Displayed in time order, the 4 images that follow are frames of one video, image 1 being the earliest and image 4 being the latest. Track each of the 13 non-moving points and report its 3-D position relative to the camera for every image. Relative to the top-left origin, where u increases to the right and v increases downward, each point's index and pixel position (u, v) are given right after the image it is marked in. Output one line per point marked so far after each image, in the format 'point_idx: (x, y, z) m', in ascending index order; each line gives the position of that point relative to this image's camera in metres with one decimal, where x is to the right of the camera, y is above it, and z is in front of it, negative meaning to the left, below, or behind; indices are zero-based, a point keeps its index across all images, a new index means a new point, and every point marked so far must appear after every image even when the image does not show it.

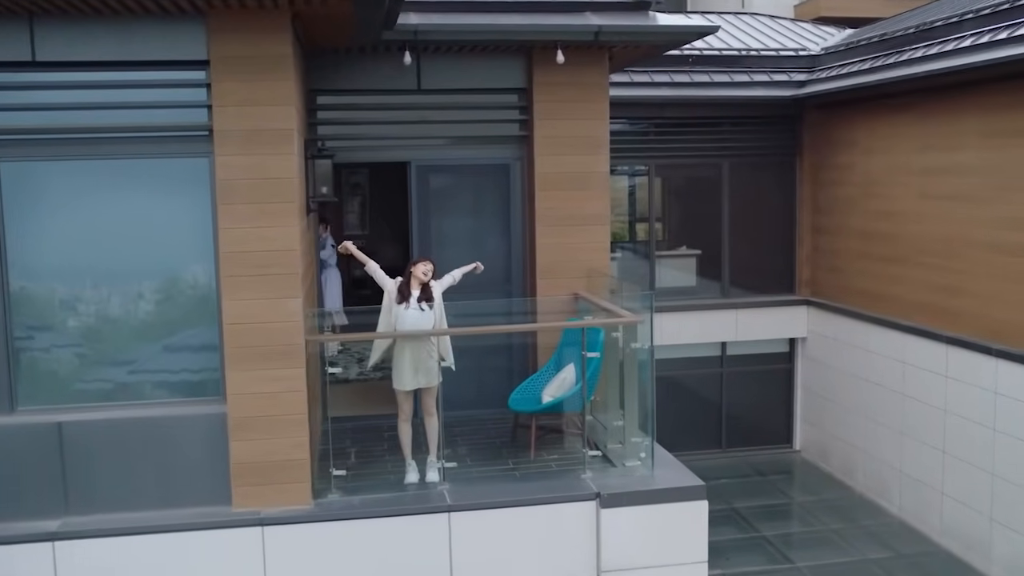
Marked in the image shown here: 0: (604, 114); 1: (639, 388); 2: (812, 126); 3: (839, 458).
0: (+0.7, +1.4, +7.5) m
1: (+0.8, -0.6, +6.1) m
2: (+3.5, +1.9, +11.3) m
3: (+3.8, -1.9, +11.1) m
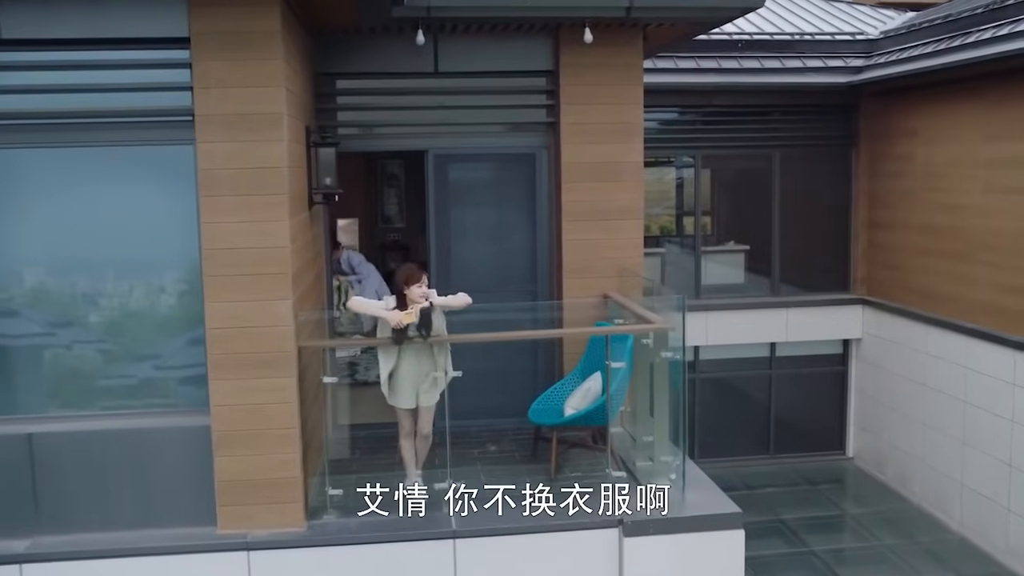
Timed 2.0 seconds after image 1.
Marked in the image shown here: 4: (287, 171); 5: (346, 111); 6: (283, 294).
0: (+0.9, +1.3, +6.8) m
1: (+0.9, -0.6, +5.5) m
2: (+3.9, +1.9, +10.5) m
3: (+4.1, -1.9, +10.4) m
4: (-1.1, +0.6, +4.9) m
5: (-1.1, +1.3, +7.0) m
6: (-1.2, 0.0, +4.9) m
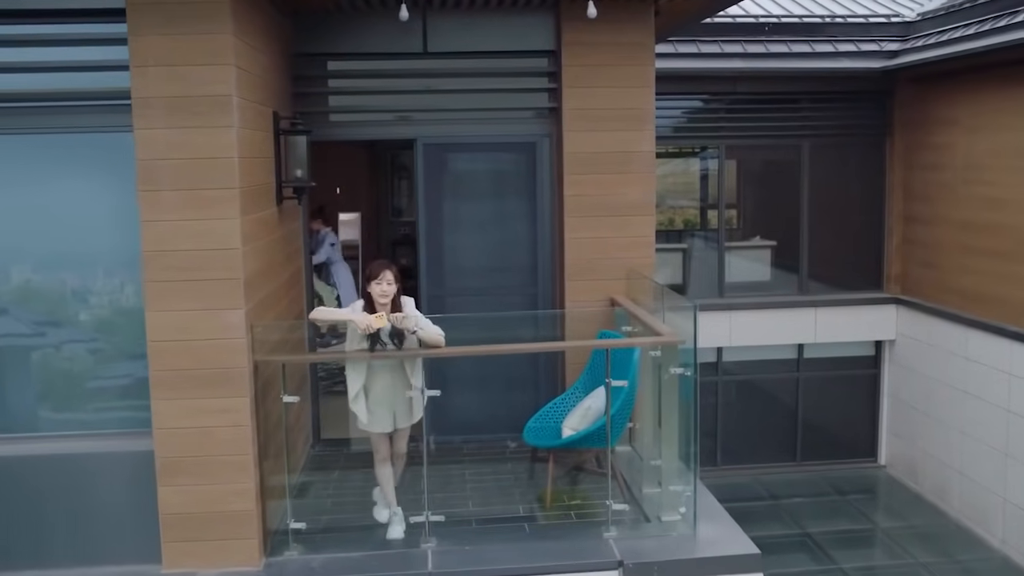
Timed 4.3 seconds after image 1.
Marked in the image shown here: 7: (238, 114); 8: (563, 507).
0: (+0.9, +1.3, +6.2) m
1: (+0.9, -0.6, +4.8) m
2: (+4.0, +1.9, +9.8) m
3: (+4.2, -1.9, +9.6) m
4: (-1.2, +0.6, +4.3) m
5: (-1.1, +1.3, +6.3) m
6: (-1.3, -0.1, +4.3) m
7: (-1.2, +0.8, +4.3) m
8: (+0.3, -1.1, +5.0) m
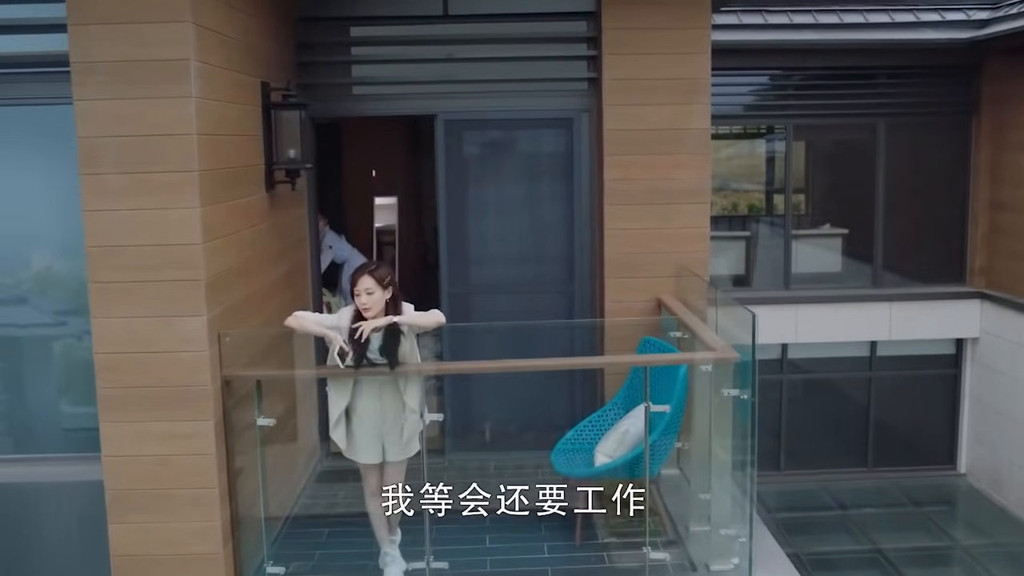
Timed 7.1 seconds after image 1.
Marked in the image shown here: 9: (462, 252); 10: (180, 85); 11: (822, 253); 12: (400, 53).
0: (+1.1, +1.3, +5.3) m
1: (+0.9, -0.6, +4.0) m
2: (+4.4, +1.9, +8.7) m
3: (+4.6, -1.9, +8.6) m
4: (-1.2, +0.5, +3.6) m
5: (-1.0, +1.3, +5.6) m
6: (-1.2, -0.1, +3.6) m
7: (-1.2, +0.8, +3.6) m
8: (+0.3, -1.1, +4.2) m
9: (-0.3, +0.2, +5.7) m
10: (-1.2, +0.7, +3.5) m
11: (+2.9, +0.3, +9.1) m
12: (-0.7, +1.4, +5.6) m
